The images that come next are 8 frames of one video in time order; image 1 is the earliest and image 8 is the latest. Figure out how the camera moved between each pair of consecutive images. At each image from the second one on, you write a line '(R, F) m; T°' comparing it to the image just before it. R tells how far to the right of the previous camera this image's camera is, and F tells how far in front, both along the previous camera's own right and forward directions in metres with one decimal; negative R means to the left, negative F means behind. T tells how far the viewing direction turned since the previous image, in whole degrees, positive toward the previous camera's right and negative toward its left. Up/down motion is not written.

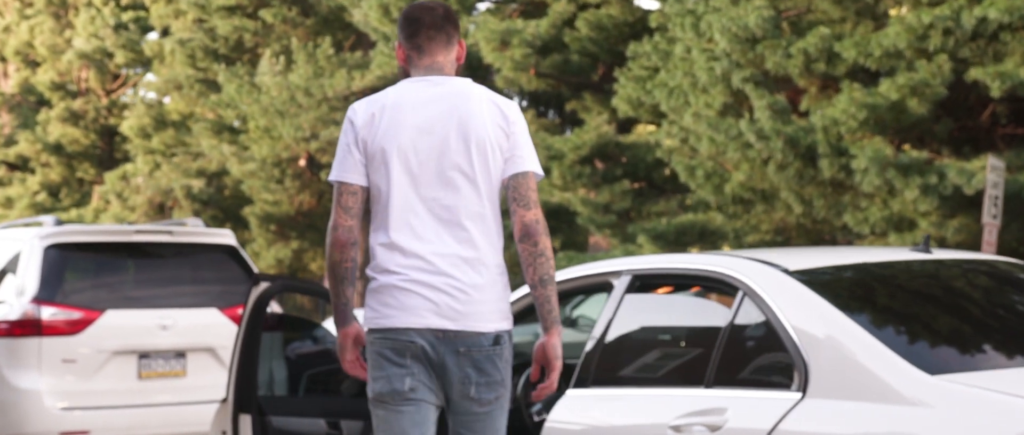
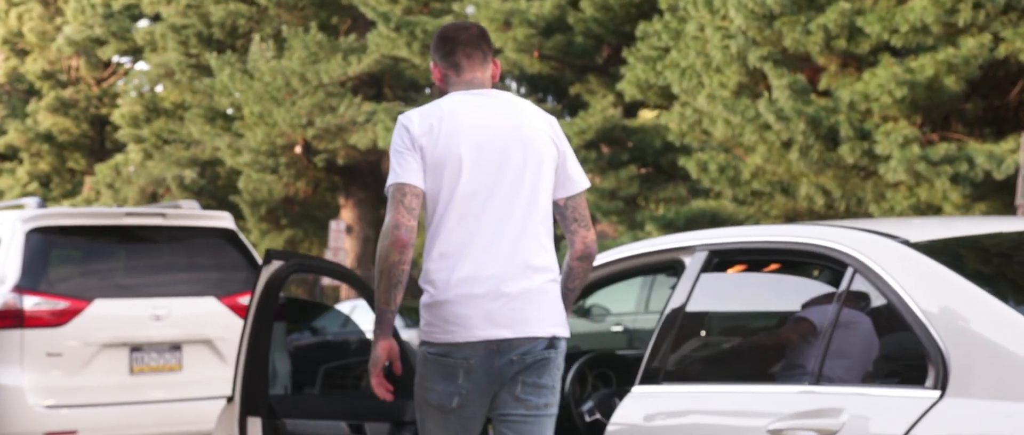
(-0.2, +0.6) m; 0°
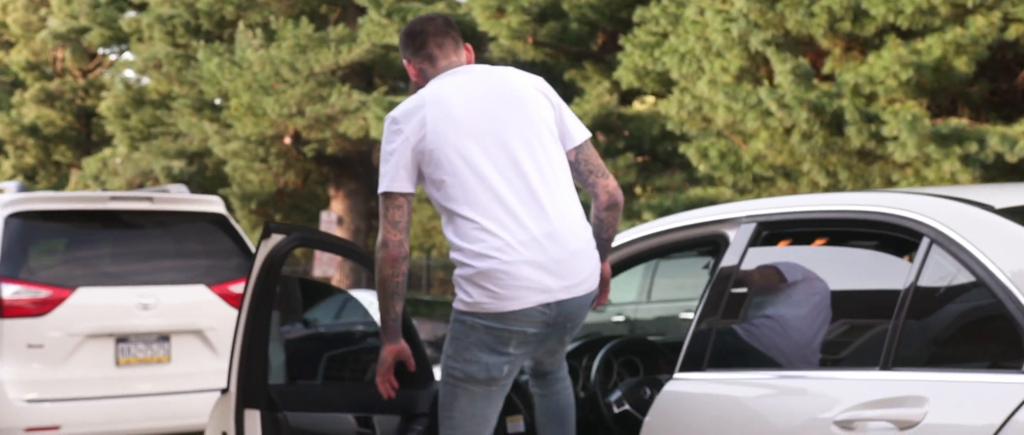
(-0.1, +0.4) m; 0°
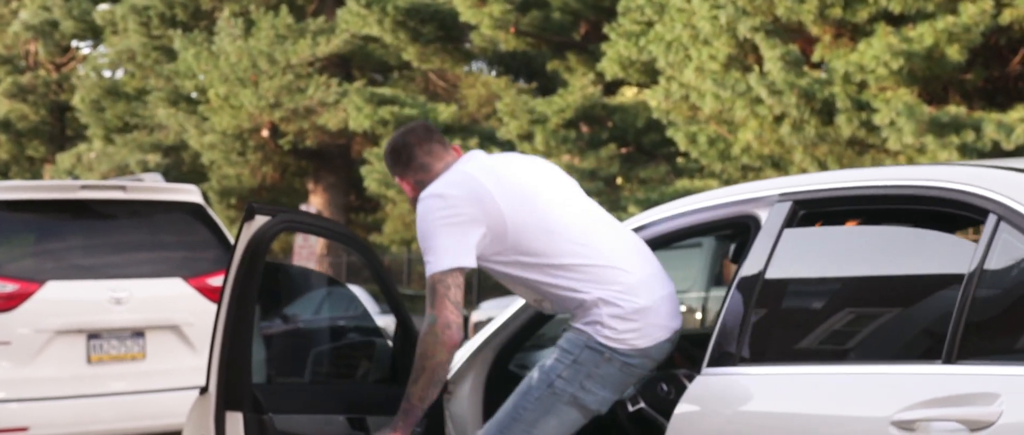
(-0.1, +0.3) m; +1°
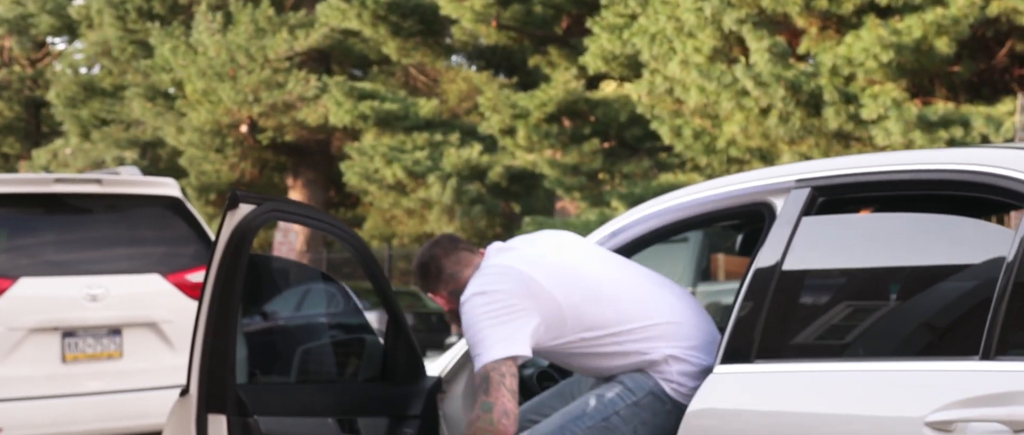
(0.0, +0.2) m; +1°
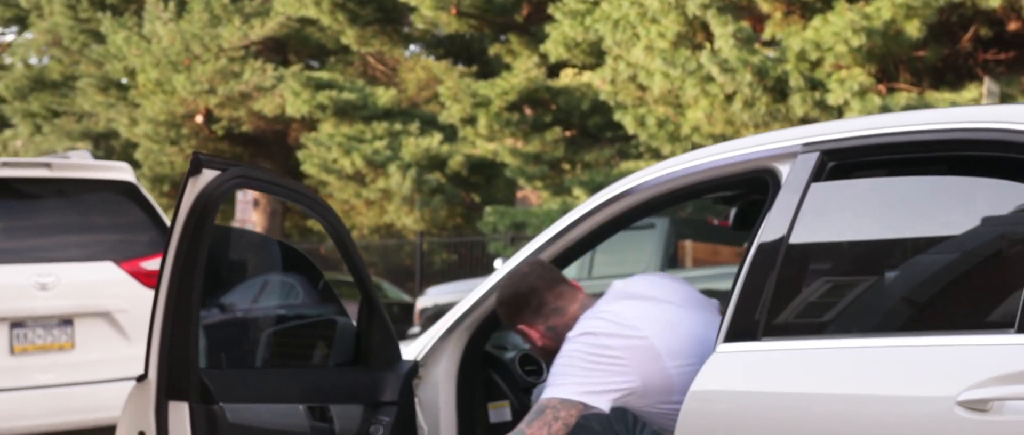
(-0.1, +0.2) m; +2°
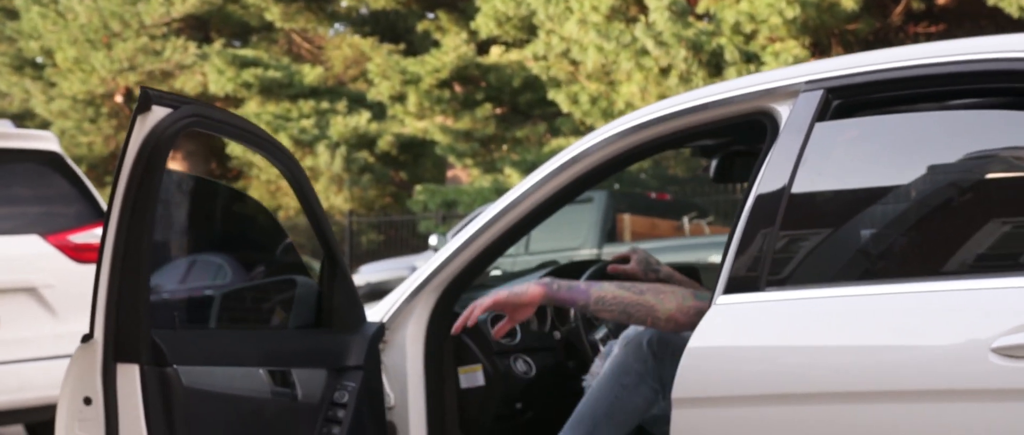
(-0.1, +0.2) m; +3°
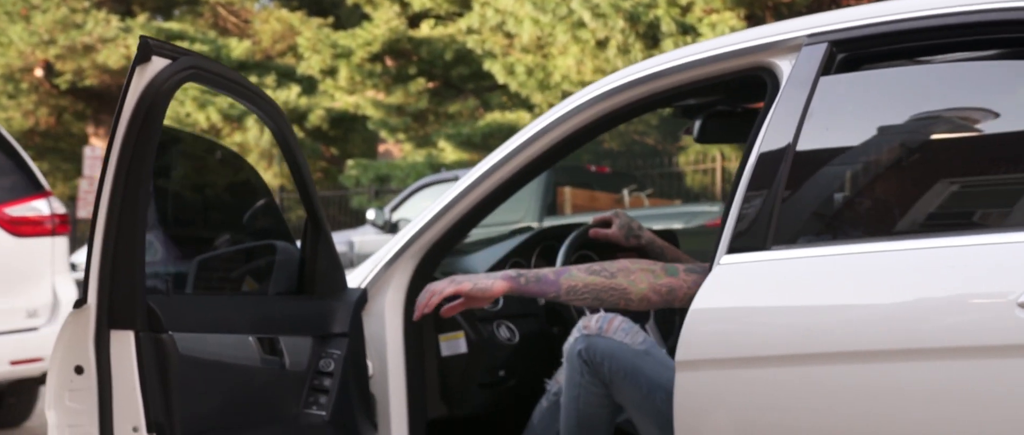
(-0.1, +0.1) m; +3°
